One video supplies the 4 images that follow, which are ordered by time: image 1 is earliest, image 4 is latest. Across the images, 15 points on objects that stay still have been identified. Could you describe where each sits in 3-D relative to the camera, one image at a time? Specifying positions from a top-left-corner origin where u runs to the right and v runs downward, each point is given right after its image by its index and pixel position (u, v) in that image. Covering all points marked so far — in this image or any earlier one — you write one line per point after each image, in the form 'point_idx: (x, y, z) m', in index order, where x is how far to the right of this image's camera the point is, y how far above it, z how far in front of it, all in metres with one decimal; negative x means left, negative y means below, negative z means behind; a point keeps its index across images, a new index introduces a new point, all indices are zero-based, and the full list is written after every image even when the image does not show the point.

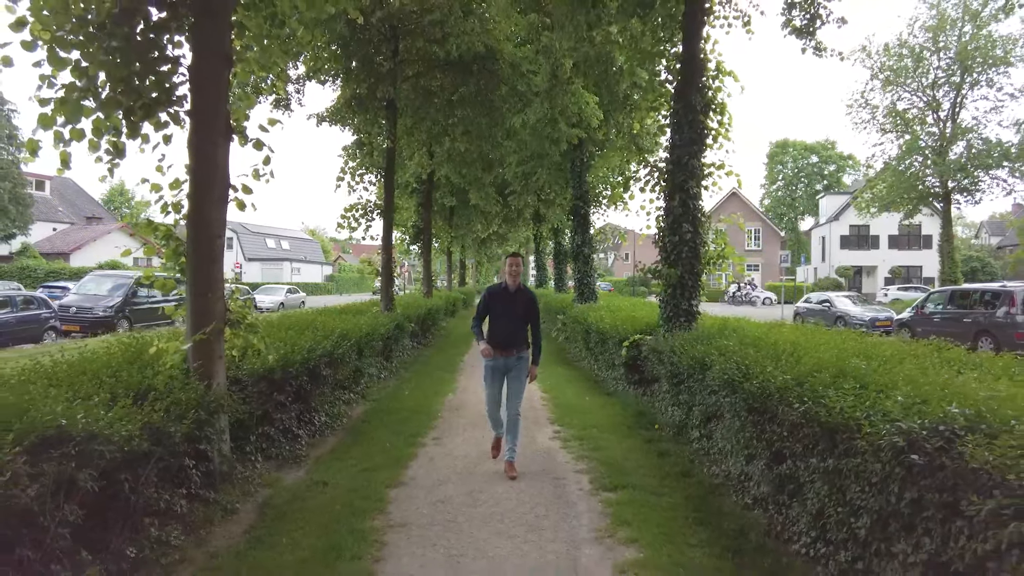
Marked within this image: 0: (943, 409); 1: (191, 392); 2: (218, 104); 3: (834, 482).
0: (+2.1, -0.6, +2.9) m
1: (-2.2, -0.7, +4.1) m
2: (-2.2, +1.4, +4.4) m
3: (+1.8, -1.1, +3.4) m
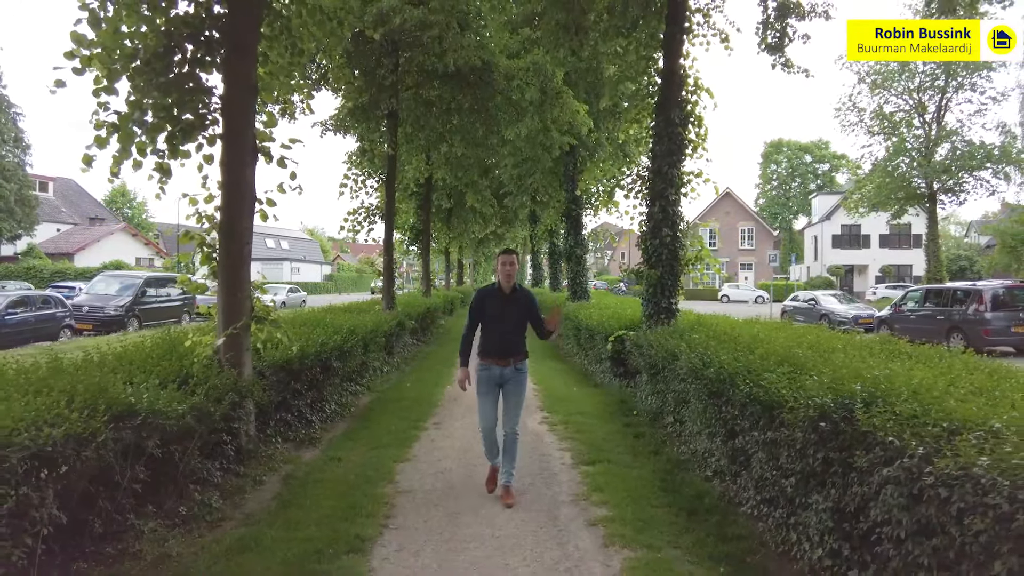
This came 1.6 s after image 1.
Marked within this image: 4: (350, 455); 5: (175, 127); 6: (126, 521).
0: (+2.0, -0.6, +3.6) m
1: (-2.3, -0.7, +4.7) m
2: (-2.3, +1.3, +5.1) m
3: (+1.7, -1.1, +4.1) m
4: (-1.5, -1.6, +5.7) m
5: (-2.9, +1.4, +5.2) m
6: (-2.3, -1.4, +3.5) m
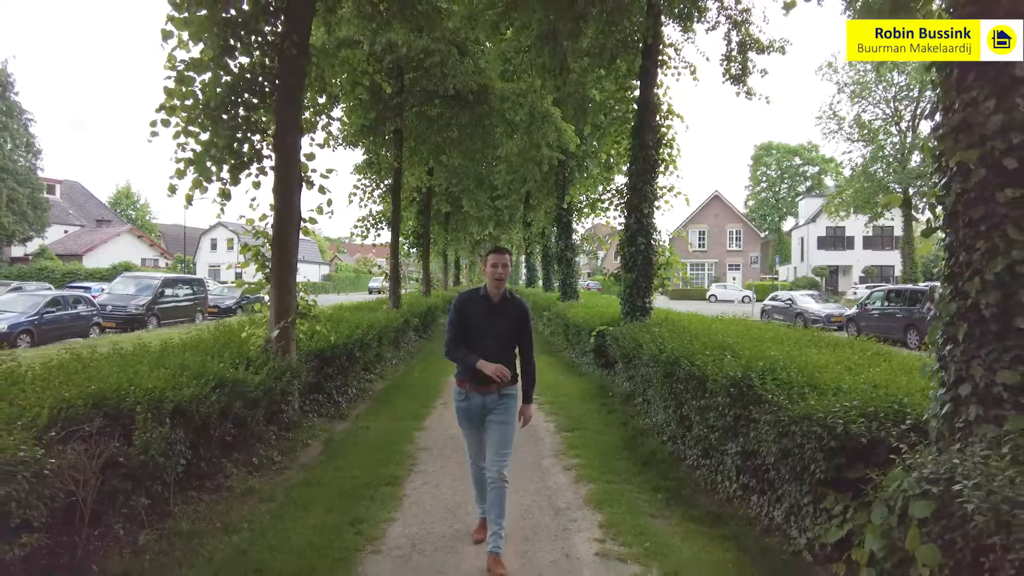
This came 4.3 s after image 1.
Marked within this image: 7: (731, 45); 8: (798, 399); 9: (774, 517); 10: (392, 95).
0: (+2.0, -0.6, +4.9) m
1: (-2.3, -0.7, +6.0) m
2: (-2.3, +1.3, +6.3) m
3: (+1.7, -1.1, +5.3) m
4: (-1.6, -1.6, +7.0) m
5: (-3.0, +1.4, +6.5) m
6: (-2.3, -1.4, +4.8) m
7: (+4.0, +4.4, +11.0) m
8: (+1.9, -0.7, +4.0) m
9: (+1.8, -1.6, +4.1) m
10: (-2.5, +4.0, +12.6) m
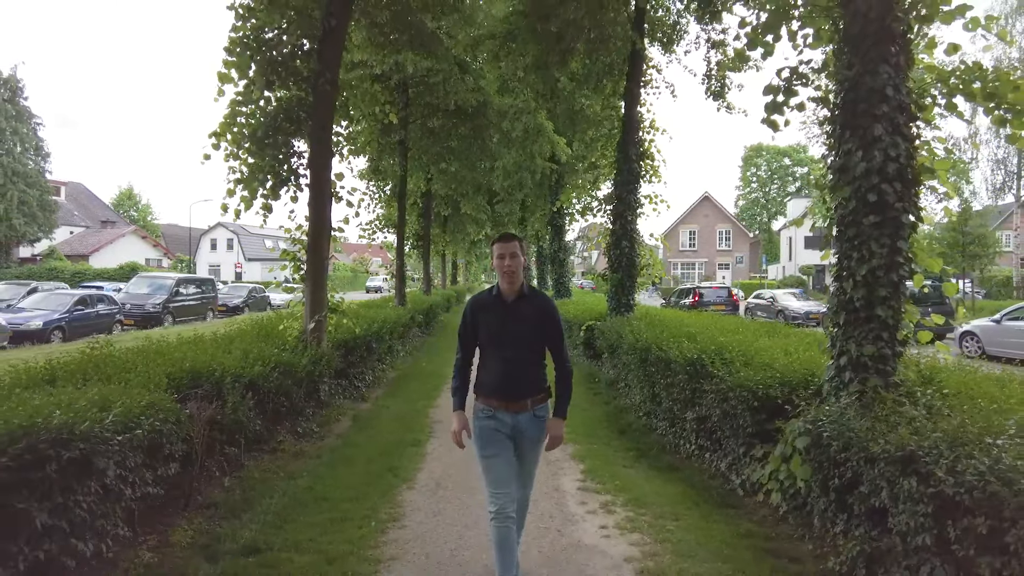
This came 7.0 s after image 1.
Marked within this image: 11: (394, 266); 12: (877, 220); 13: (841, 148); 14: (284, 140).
0: (+2.0, -0.6, +6.0) m
1: (-2.3, -0.7, +7.1) m
2: (-2.3, +1.3, +7.4) m
3: (+1.7, -1.1, +6.5) m
4: (-1.6, -1.6, +8.1) m
5: (-3.0, +1.4, +7.6) m
6: (-2.3, -1.4, +5.9) m
7: (+3.9, +4.5, +12.1) m
8: (+1.9, -0.7, +5.2) m
9: (+1.8, -1.5, +5.2) m
10: (-2.6, +4.1, +13.6) m
11: (-2.9, +0.6, +14.8) m
12: (+2.4, +0.4, +4.0) m
13: (+2.3, +1.0, +4.2) m
14: (-2.9, +1.9, +7.5) m
